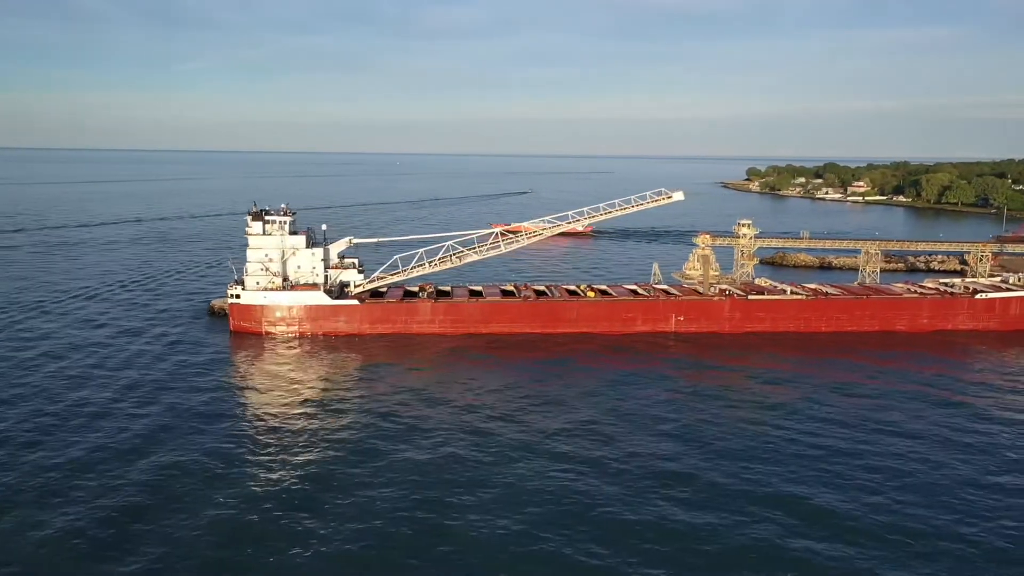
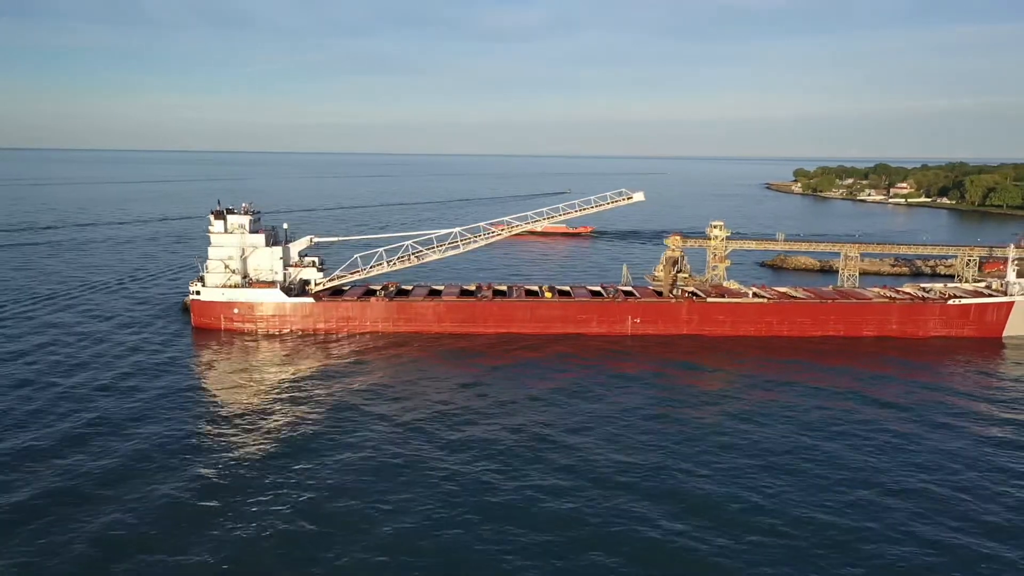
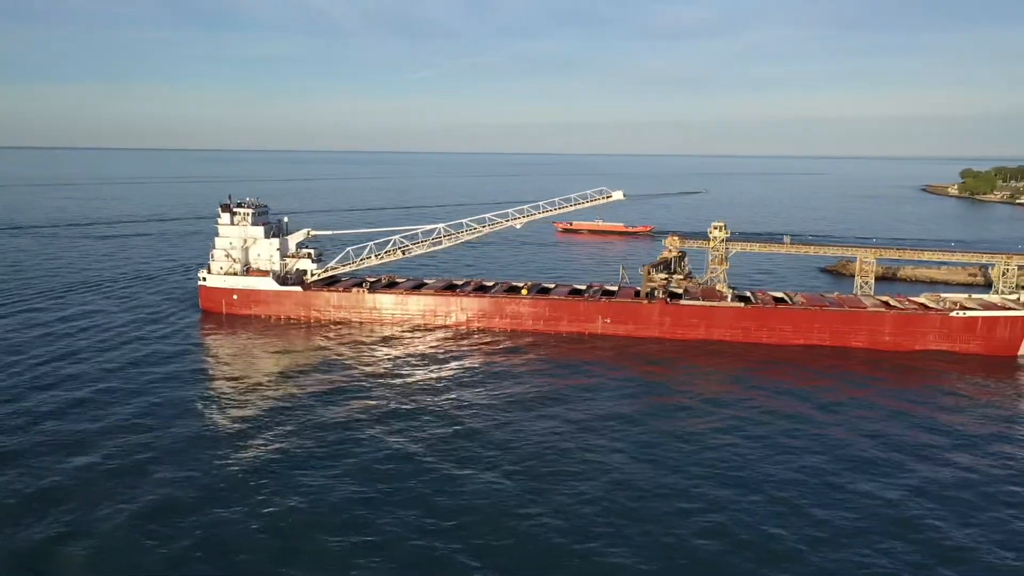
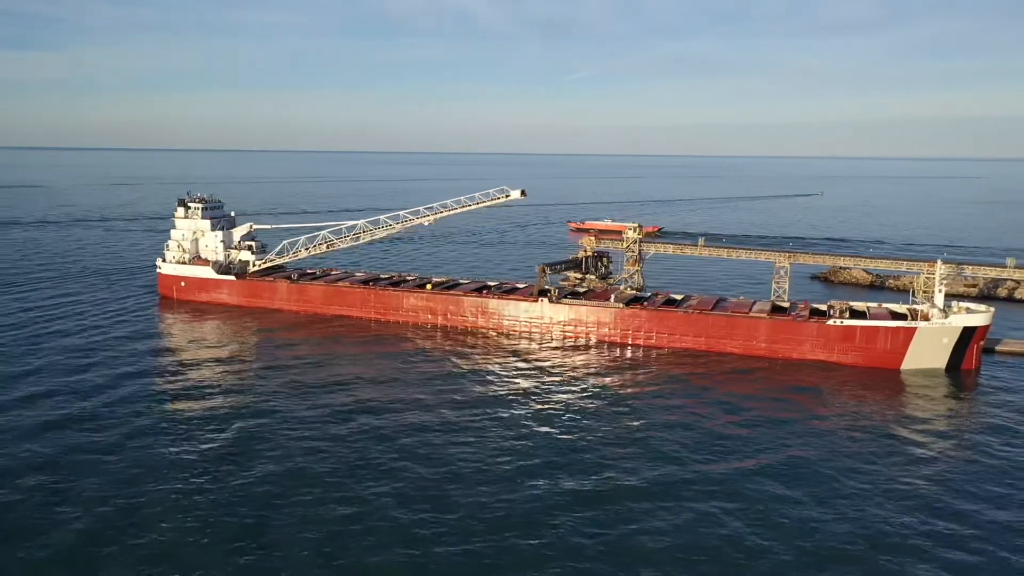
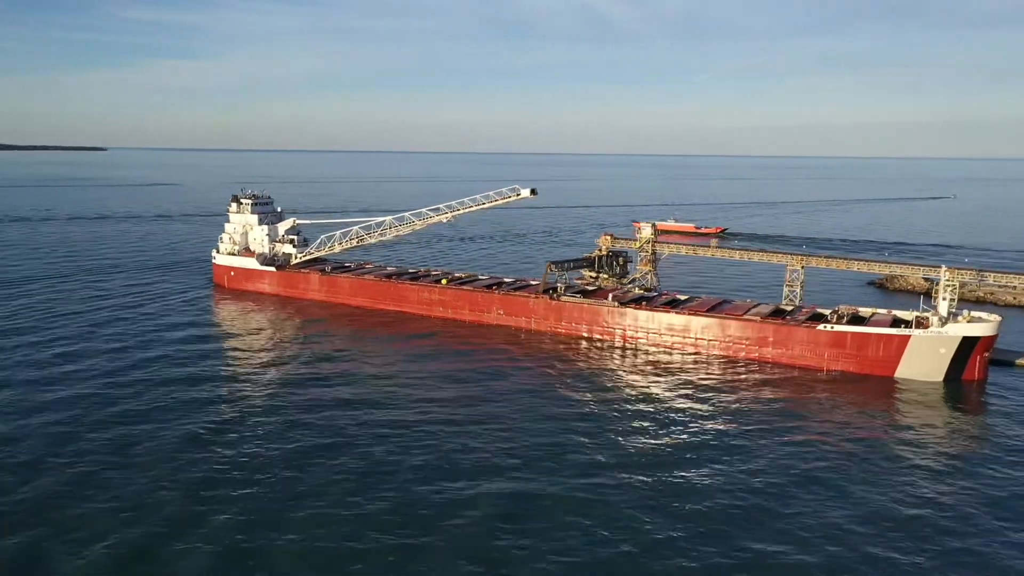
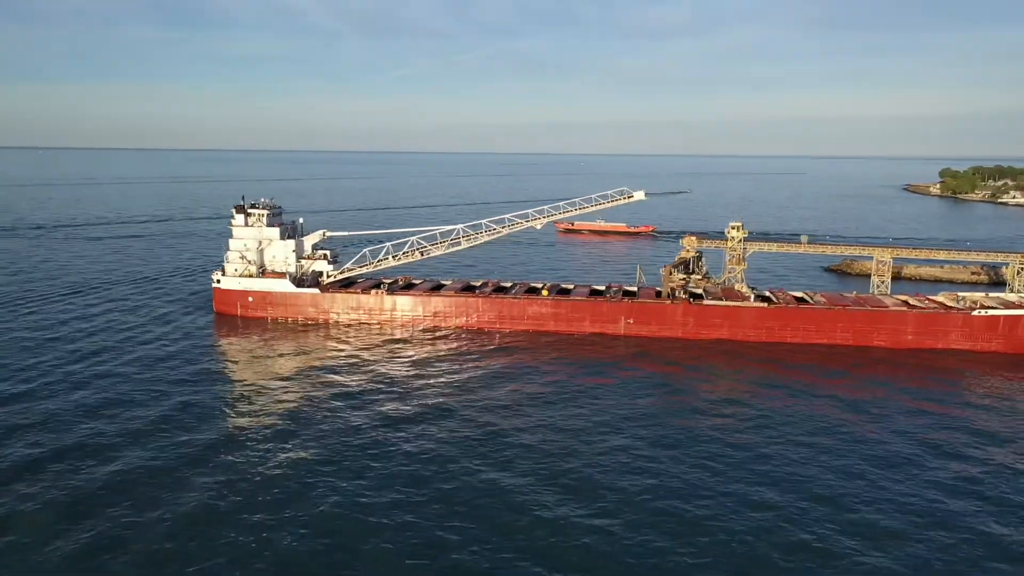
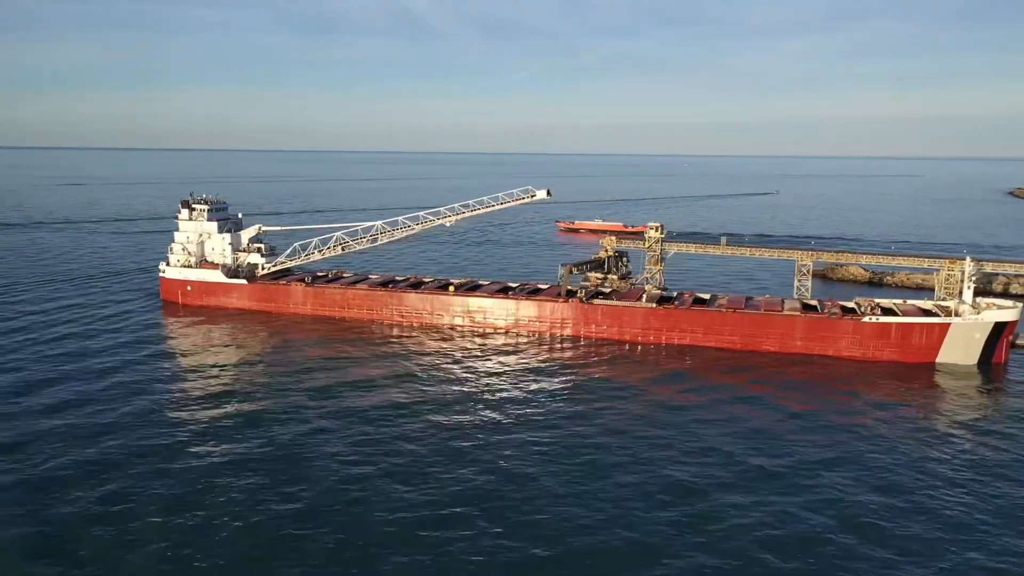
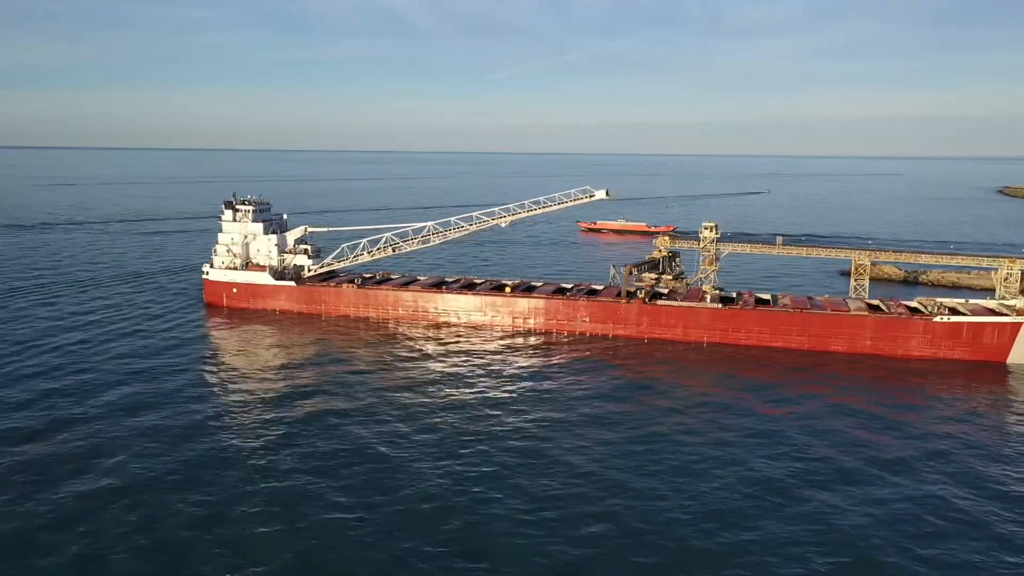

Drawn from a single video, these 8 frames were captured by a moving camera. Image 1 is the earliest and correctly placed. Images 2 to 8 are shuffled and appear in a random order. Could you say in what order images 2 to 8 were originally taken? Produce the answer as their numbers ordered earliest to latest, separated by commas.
2, 6, 3, 8, 7, 4, 5
